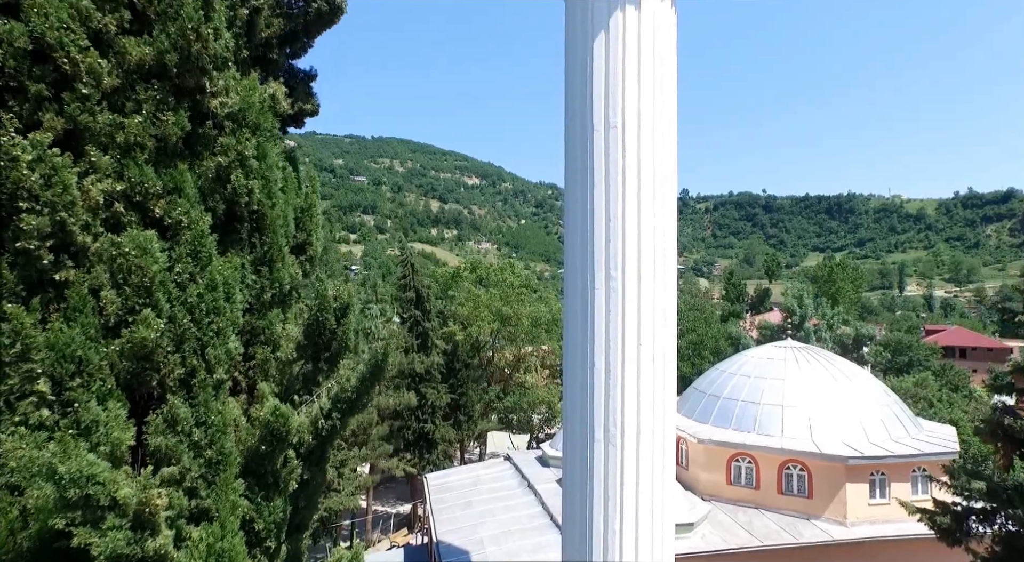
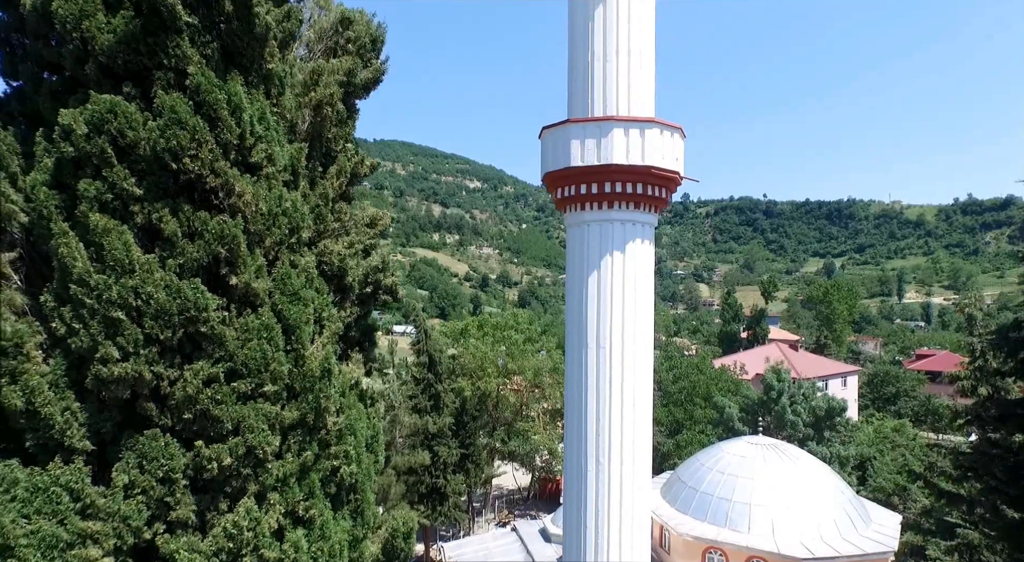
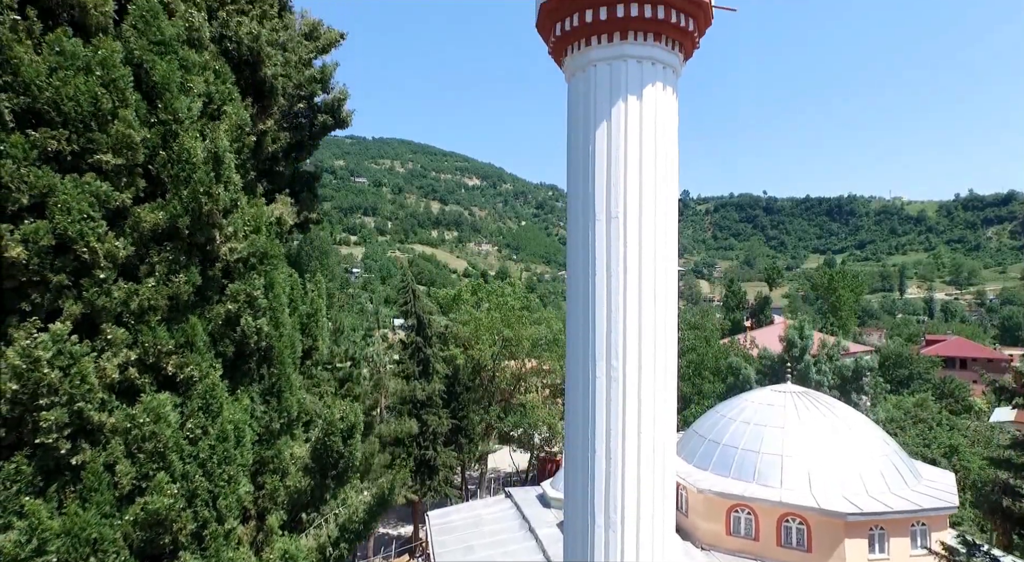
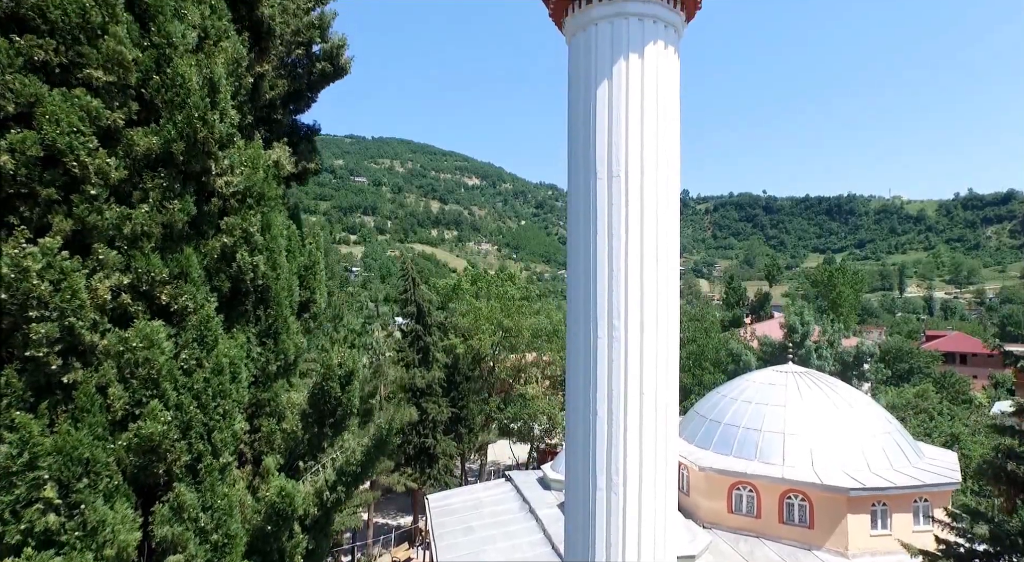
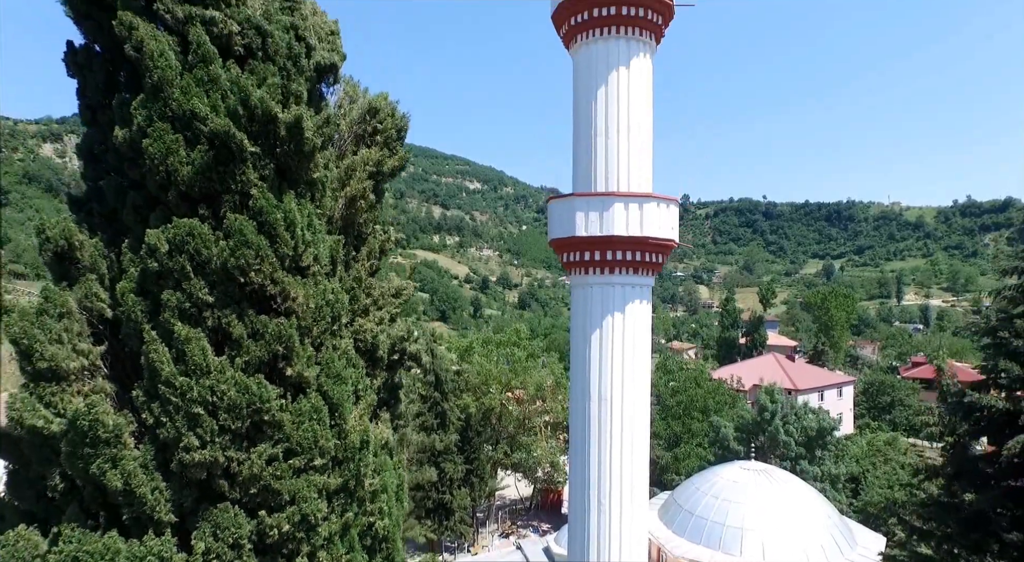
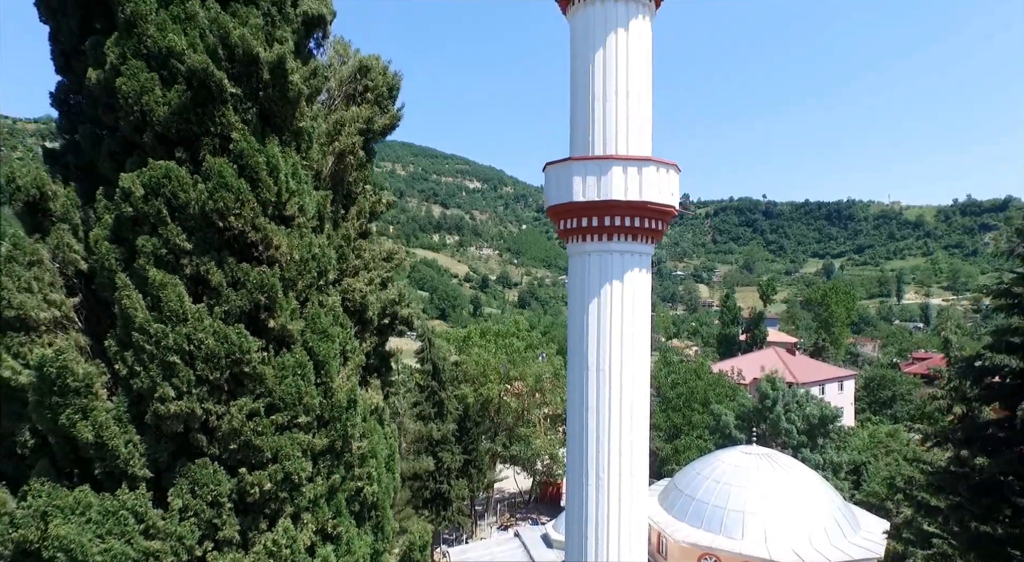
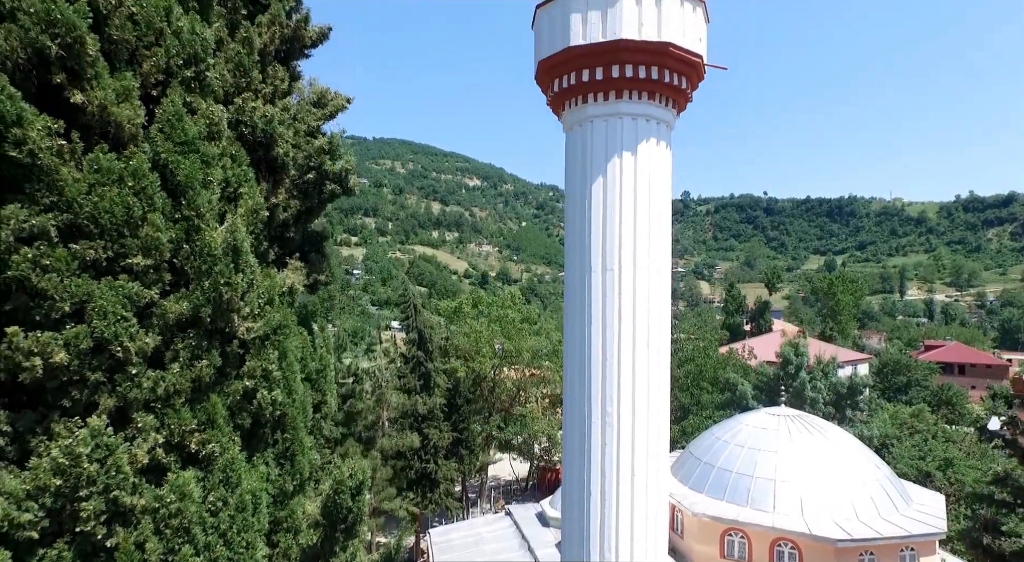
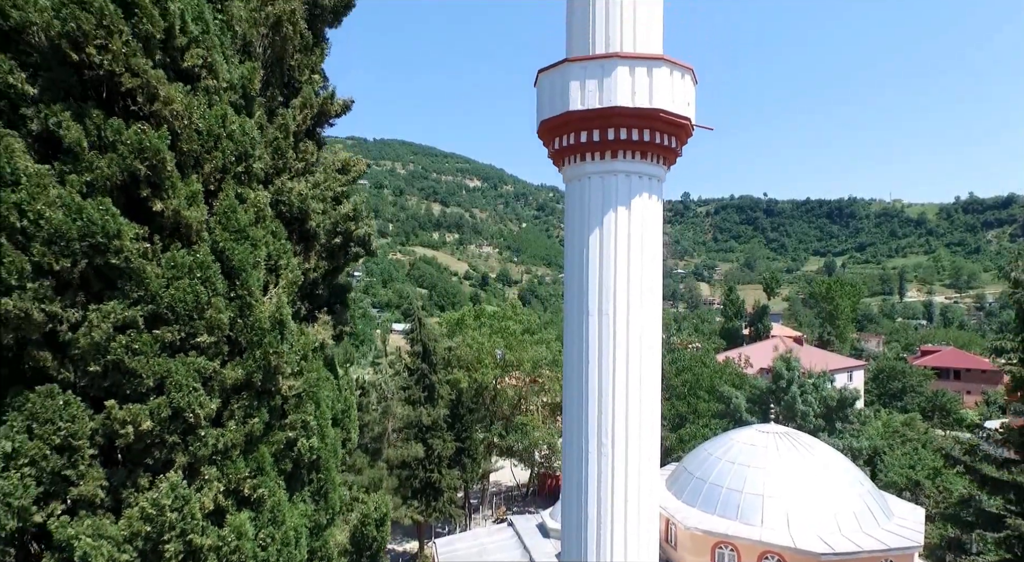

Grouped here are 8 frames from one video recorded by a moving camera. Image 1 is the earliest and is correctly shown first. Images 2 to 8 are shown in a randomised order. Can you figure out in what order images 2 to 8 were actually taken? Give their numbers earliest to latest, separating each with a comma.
4, 3, 7, 8, 2, 6, 5
